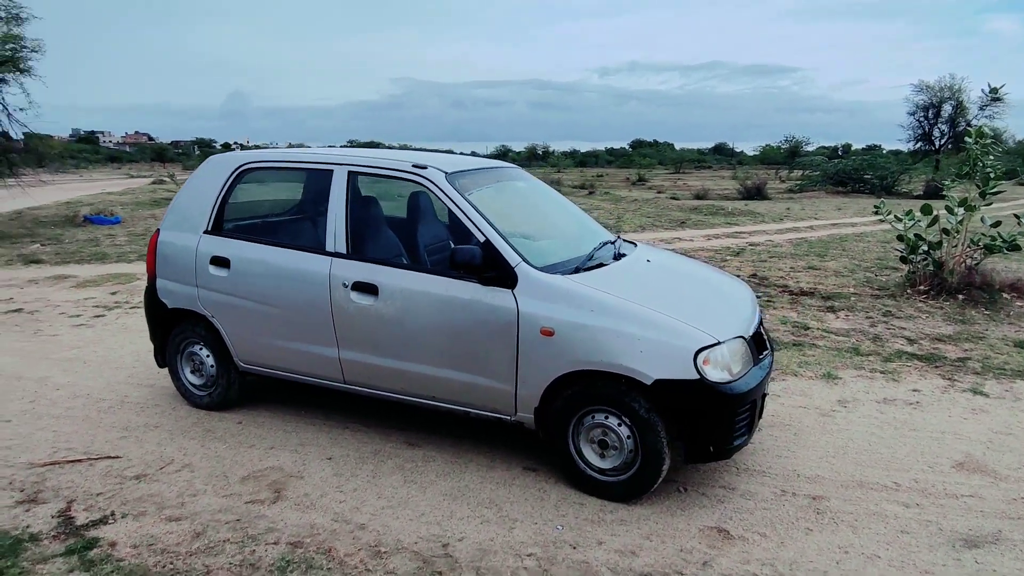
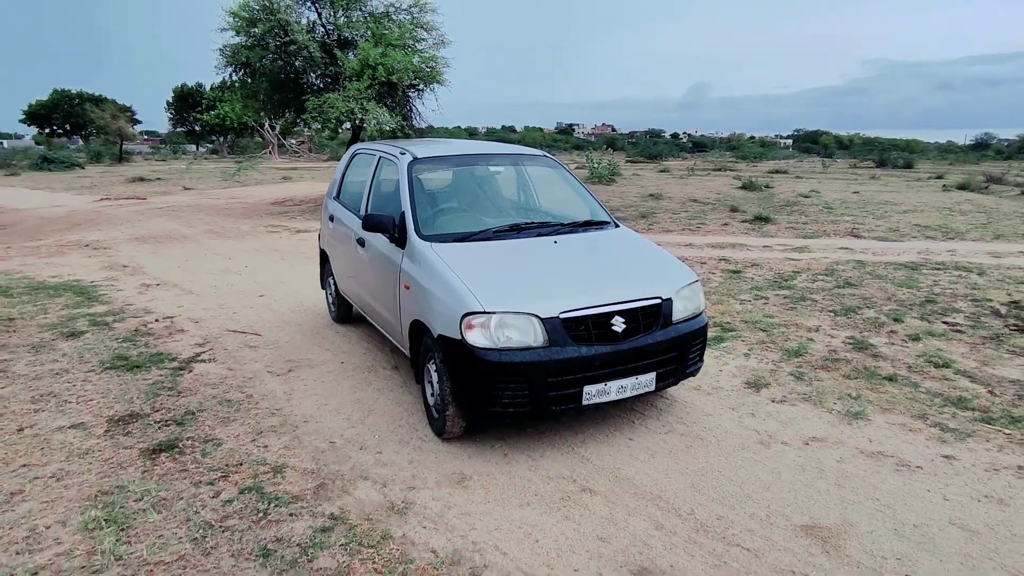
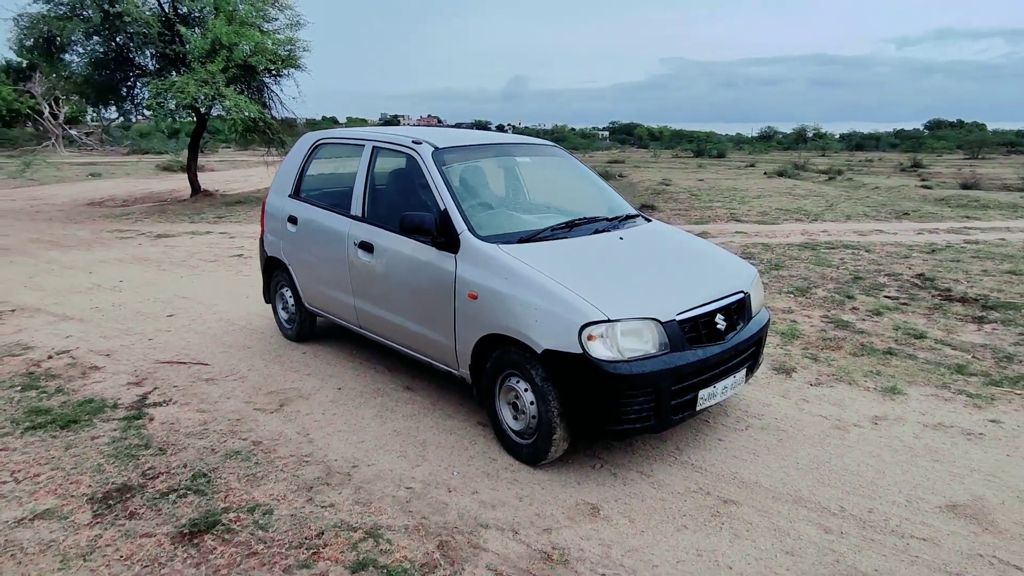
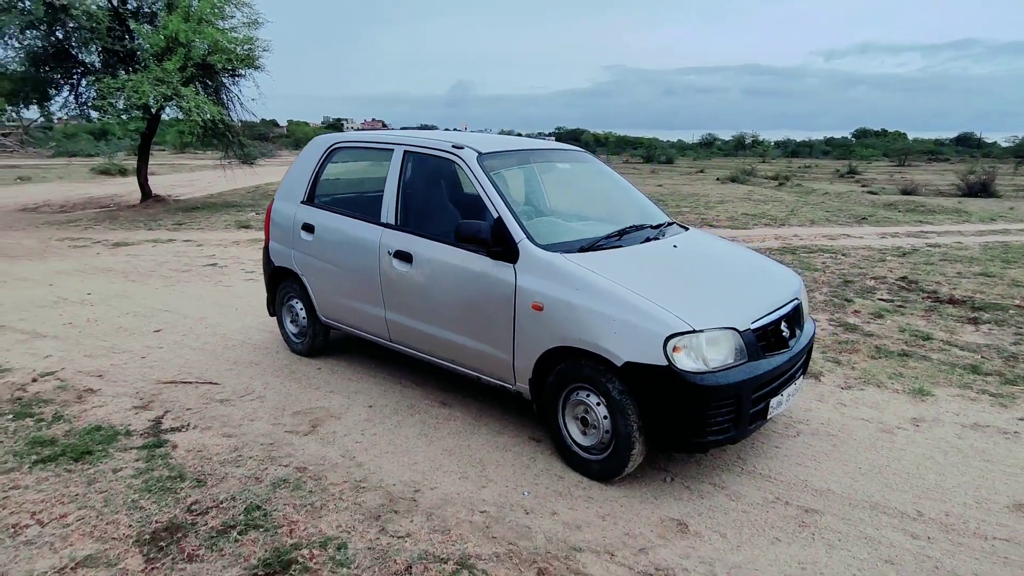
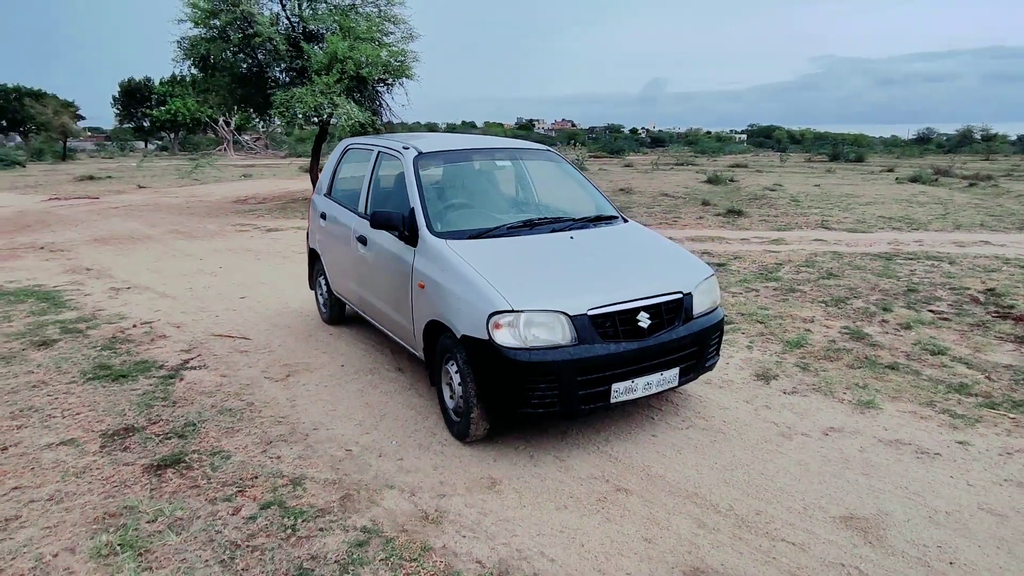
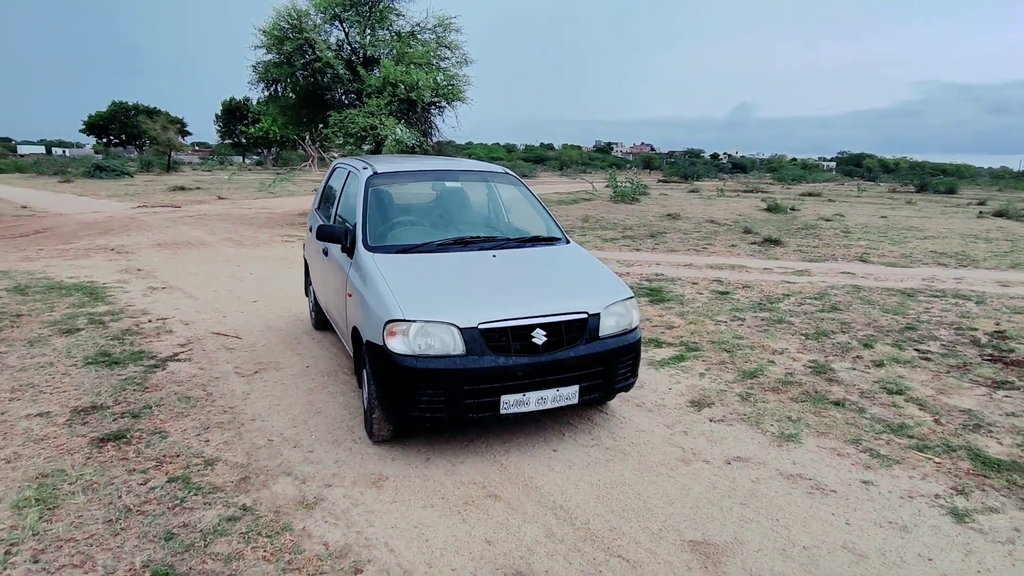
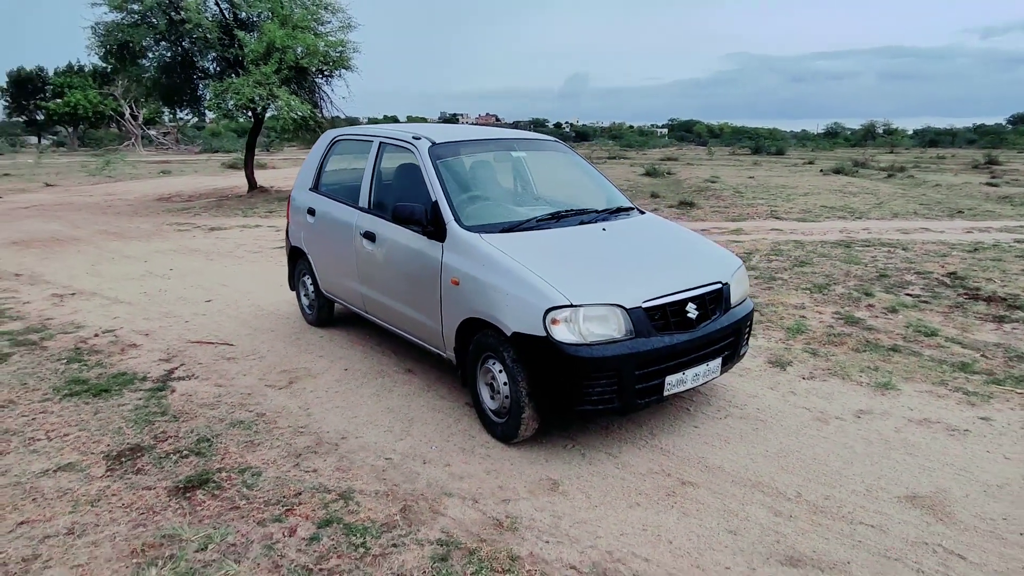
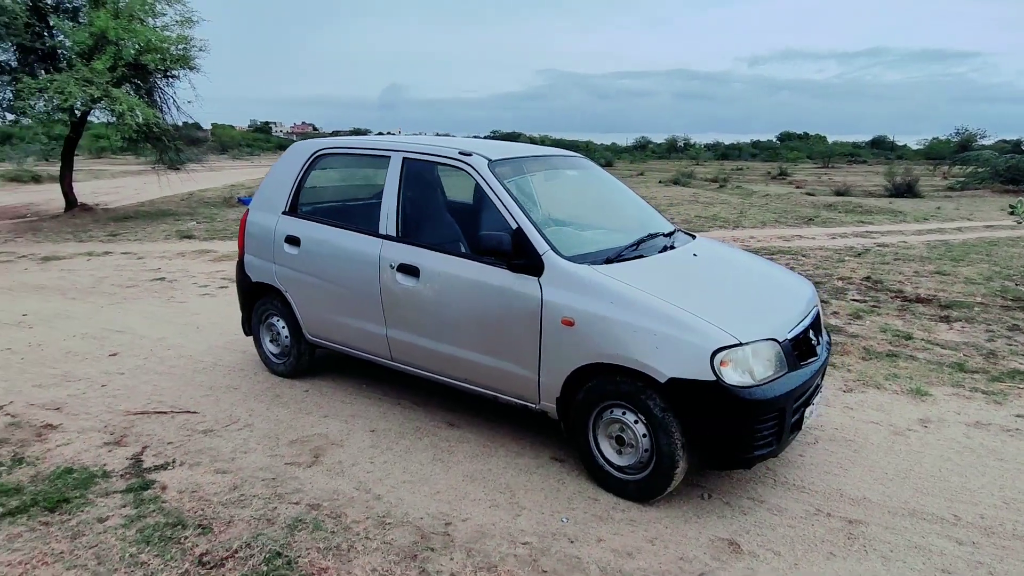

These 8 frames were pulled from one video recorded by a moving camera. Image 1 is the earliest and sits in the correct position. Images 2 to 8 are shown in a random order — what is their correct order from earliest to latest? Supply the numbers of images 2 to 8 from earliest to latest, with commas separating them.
8, 4, 3, 7, 5, 2, 6
